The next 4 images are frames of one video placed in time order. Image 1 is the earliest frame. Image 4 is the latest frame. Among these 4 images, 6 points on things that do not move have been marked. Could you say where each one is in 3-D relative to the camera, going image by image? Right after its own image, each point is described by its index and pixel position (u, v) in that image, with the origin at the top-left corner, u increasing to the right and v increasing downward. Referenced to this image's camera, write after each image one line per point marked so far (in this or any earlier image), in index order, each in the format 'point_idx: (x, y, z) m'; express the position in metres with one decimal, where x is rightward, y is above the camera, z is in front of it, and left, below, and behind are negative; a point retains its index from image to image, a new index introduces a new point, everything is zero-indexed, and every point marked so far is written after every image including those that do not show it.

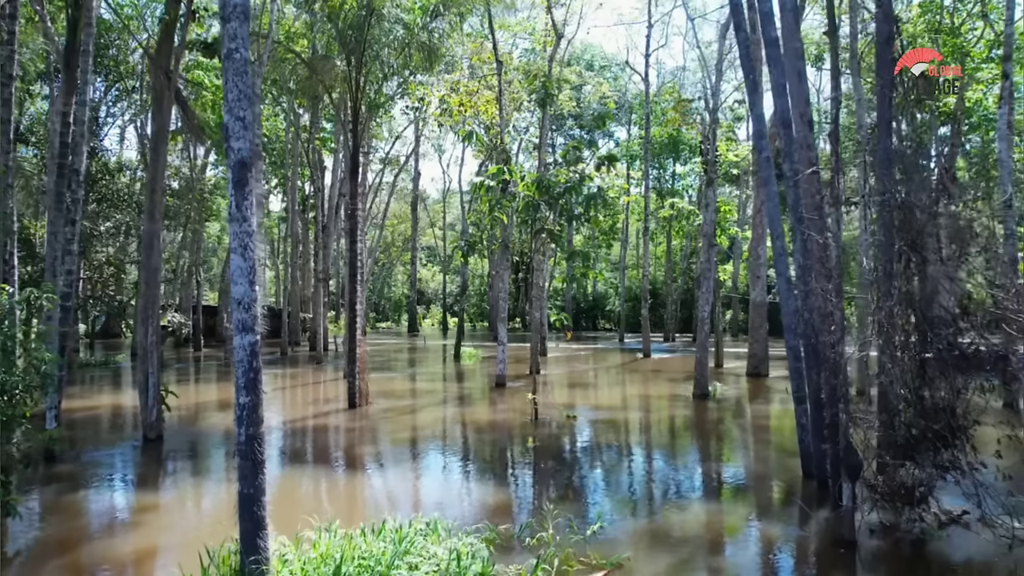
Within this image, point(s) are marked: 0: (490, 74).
0: (-0.6, +5.7, +19.6) m
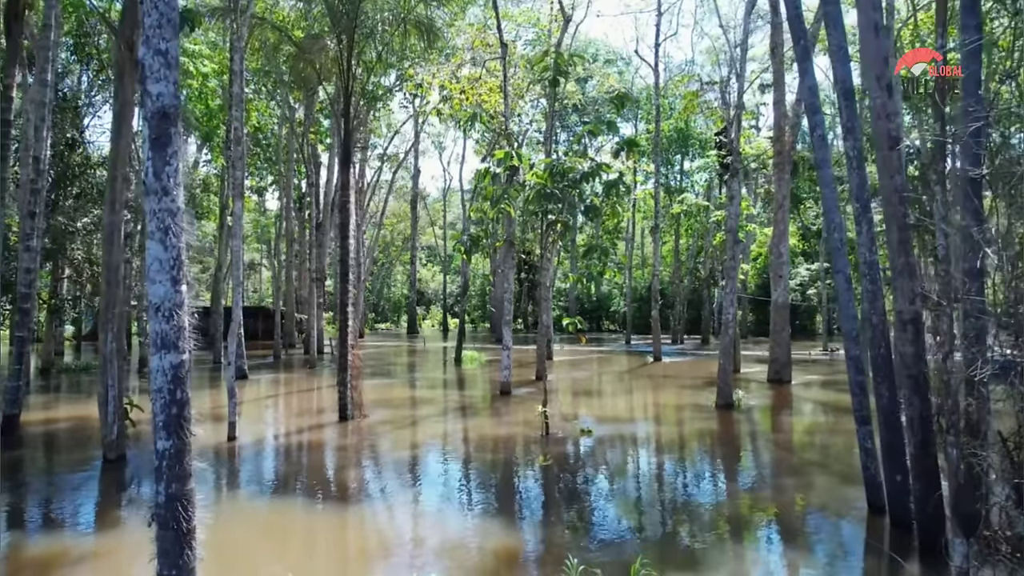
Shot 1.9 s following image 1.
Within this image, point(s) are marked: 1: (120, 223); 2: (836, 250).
0: (-0.5, +5.7, +18.6) m
1: (-4.3, +0.7, +8.0) m
2: (+2.6, +0.3, +5.9) m
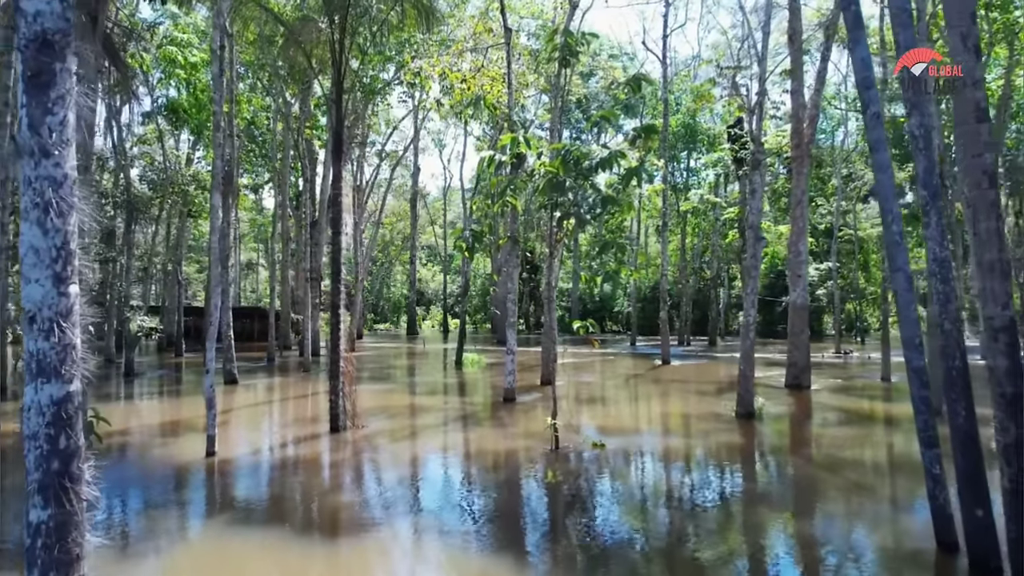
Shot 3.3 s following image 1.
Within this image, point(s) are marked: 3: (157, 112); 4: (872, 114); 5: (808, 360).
0: (-0.4, +5.7, +17.8) m
1: (-4.2, +0.7, +7.2) m
2: (+2.7, +0.3, +5.1) m
3: (-9.2, +4.6, +18.9) m
4: (+2.6, +1.3, +5.4) m
5: (+6.2, -1.5, +15.3) m
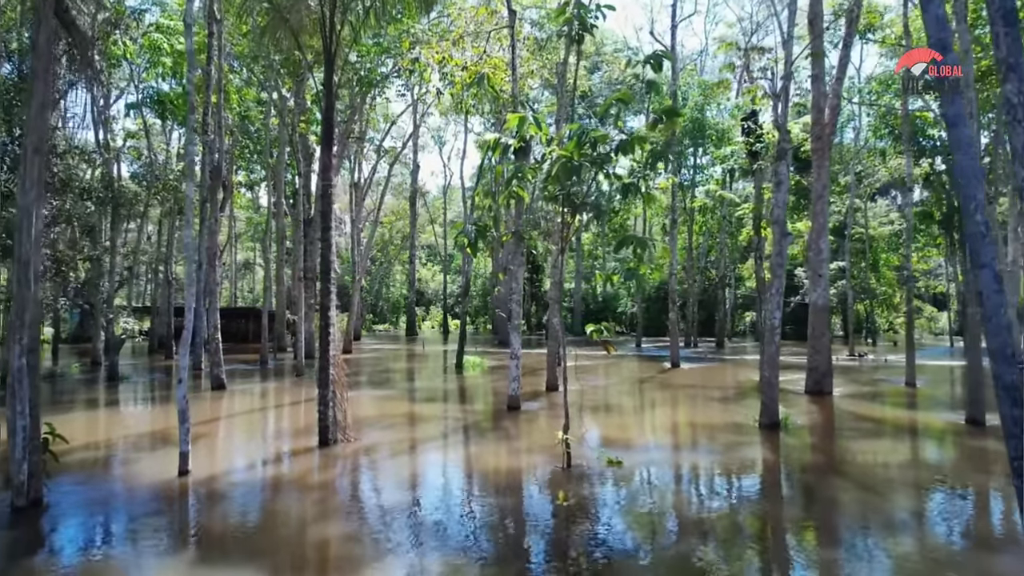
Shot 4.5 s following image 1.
0: (-0.3, +5.7, +17.0) m
1: (-4.2, +0.7, +6.4) m
2: (+2.8, +0.3, +4.3) m
3: (-9.1, +4.6, +18.1) m
4: (+2.7, +1.3, +4.5) m
5: (+6.3, -1.5, +14.5) m
